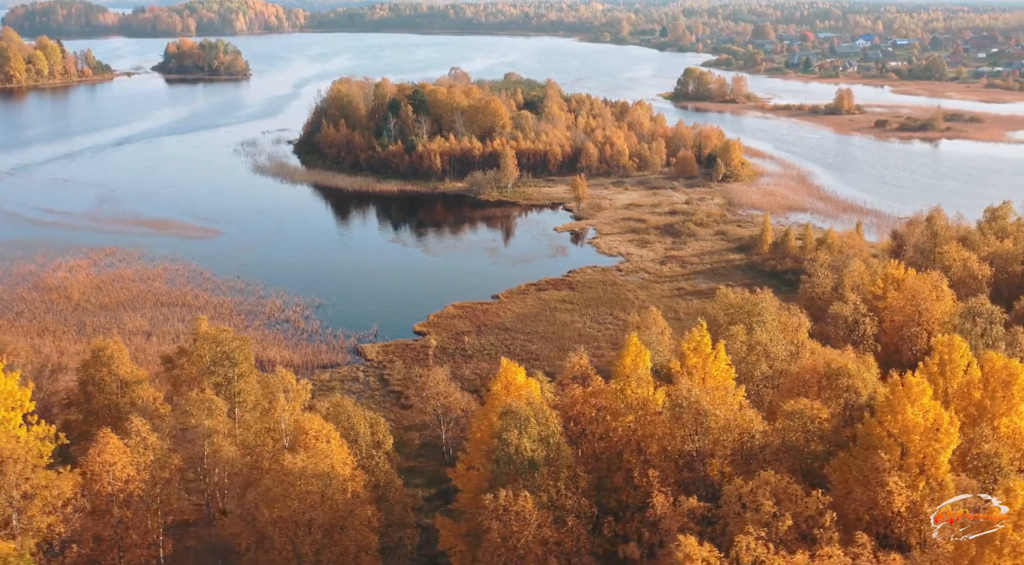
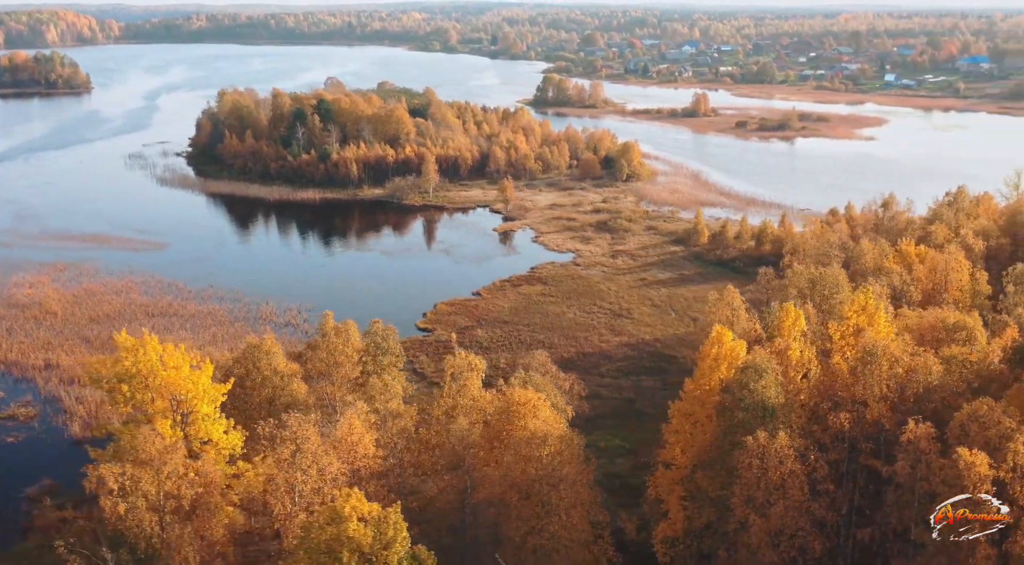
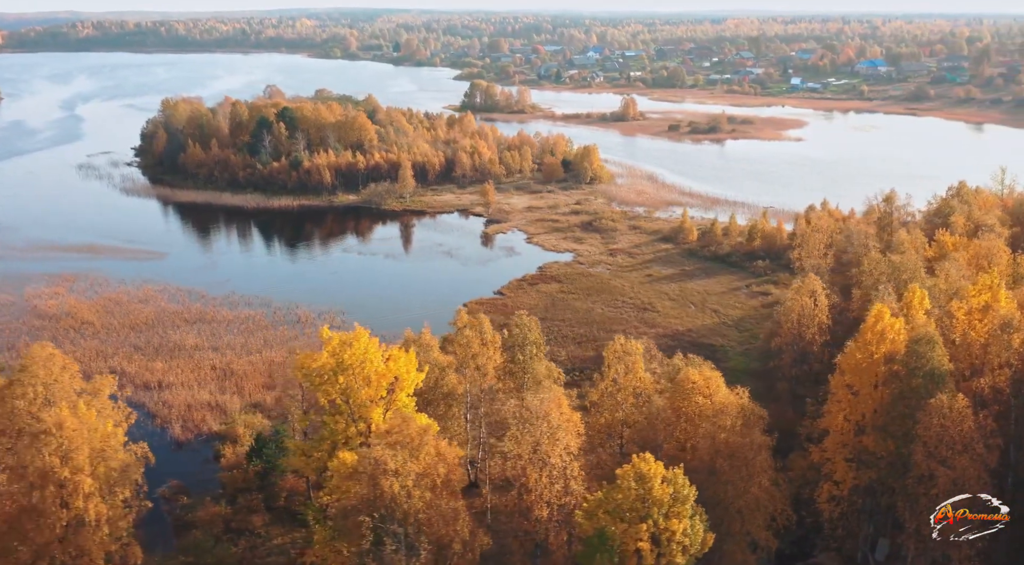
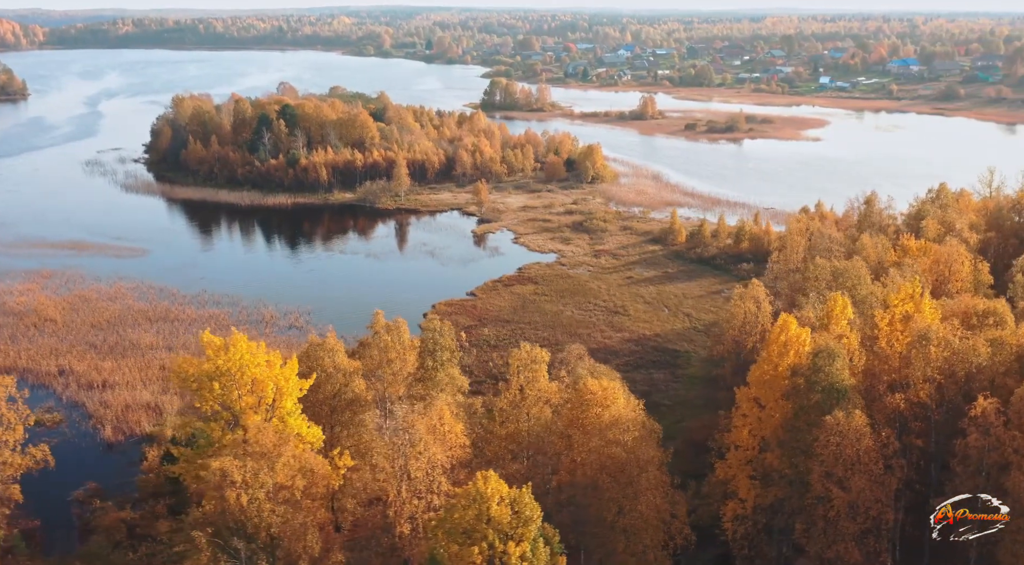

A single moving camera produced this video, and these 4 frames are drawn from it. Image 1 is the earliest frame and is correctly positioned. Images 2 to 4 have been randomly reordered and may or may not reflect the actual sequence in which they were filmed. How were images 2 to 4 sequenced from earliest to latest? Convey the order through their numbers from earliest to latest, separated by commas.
2, 4, 3
